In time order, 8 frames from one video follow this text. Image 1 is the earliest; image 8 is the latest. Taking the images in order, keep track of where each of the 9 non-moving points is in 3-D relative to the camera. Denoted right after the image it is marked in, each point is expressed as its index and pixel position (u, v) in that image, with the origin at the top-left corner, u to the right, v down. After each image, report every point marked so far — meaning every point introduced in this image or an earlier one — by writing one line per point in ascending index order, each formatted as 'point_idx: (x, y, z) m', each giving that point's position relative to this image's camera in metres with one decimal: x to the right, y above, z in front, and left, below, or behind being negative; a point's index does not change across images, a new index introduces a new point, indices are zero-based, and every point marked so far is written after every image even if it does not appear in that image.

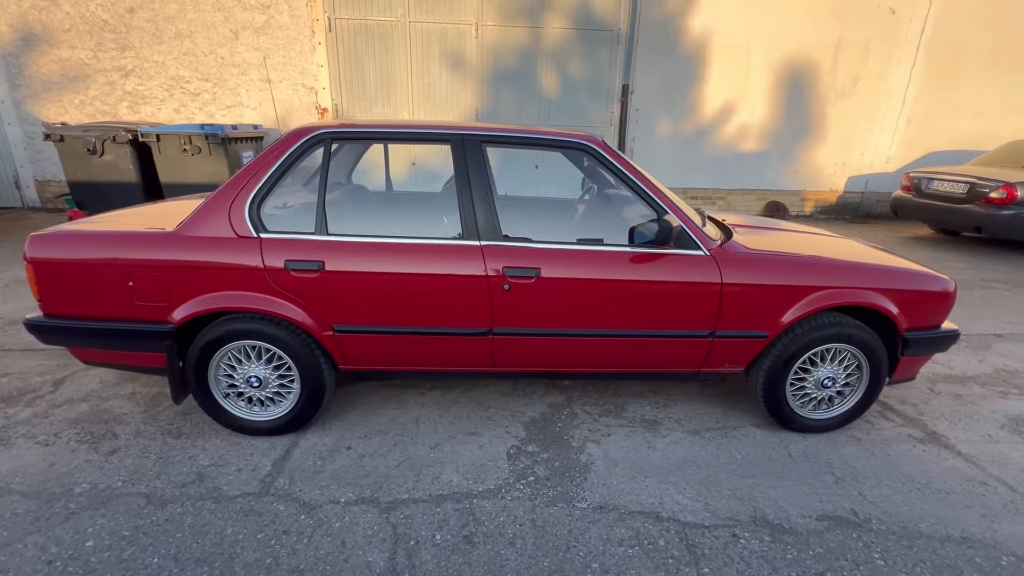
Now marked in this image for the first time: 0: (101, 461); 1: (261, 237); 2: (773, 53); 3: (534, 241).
0: (-2.1, -0.9, +2.4) m
1: (-1.2, +0.3, +2.3) m
2: (+5.0, +4.5, +8.8) m
3: (+0.1, +0.2, +2.4) m
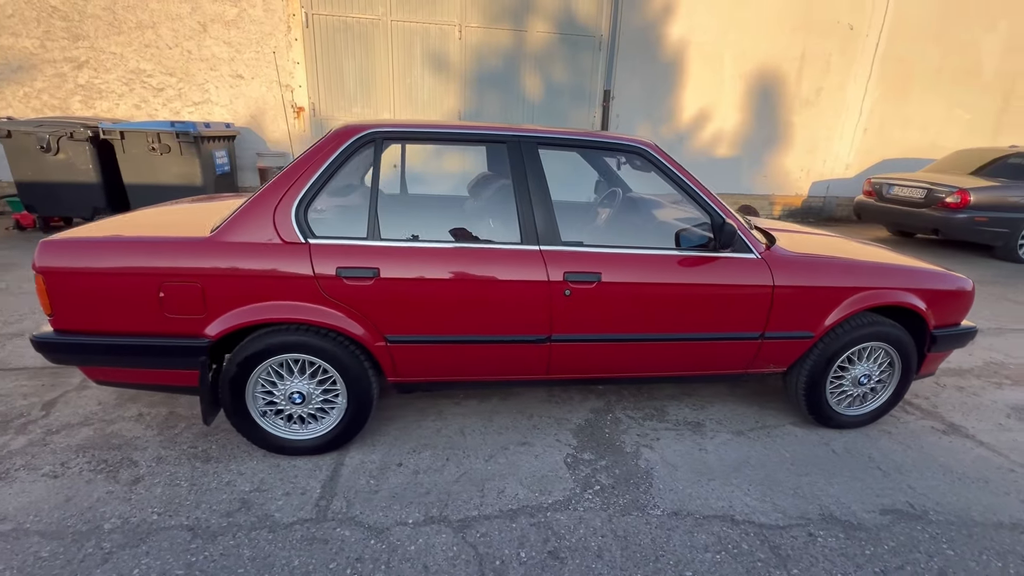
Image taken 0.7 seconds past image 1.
0: (-1.8, -0.9, +2.1) m
1: (-0.9, +0.2, +2.2) m
2: (+4.6, +4.4, +9.2) m
3: (+0.4, +0.2, +2.4) m
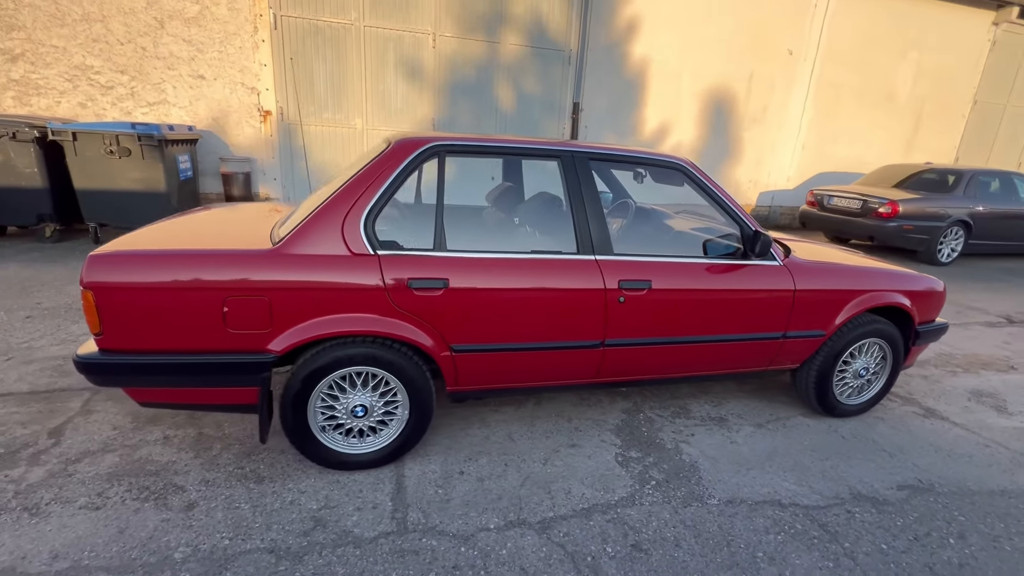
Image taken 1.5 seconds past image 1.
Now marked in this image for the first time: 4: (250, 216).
0: (-1.4, -1.0, +2.0) m
1: (-0.6, +0.2, +2.2) m
2: (+4.0, +4.4, +9.9) m
3: (+0.7, +0.2, +2.6) m
4: (-1.6, +0.4, +2.9) m
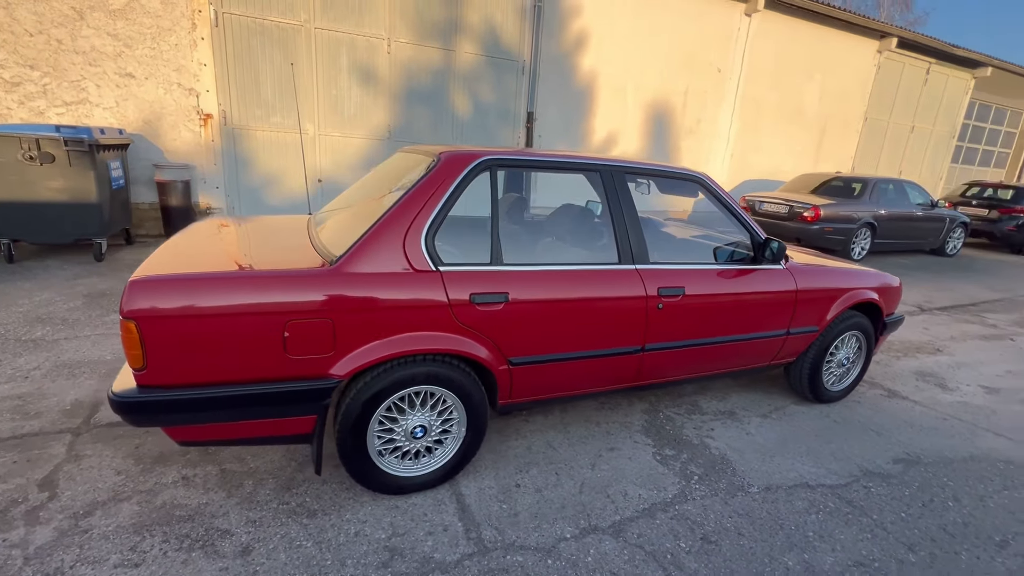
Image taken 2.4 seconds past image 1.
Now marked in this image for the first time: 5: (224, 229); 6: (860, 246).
0: (-1.1, -1.1, +1.9) m
1: (-0.3, +0.1, +2.1) m
2: (+2.9, +4.3, +10.5) m
3: (+0.9, +0.1, +2.7) m
4: (-1.4, +0.3, +2.7) m
5: (-1.8, +0.4, +2.9) m
6: (+7.3, +0.9, +9.8) m
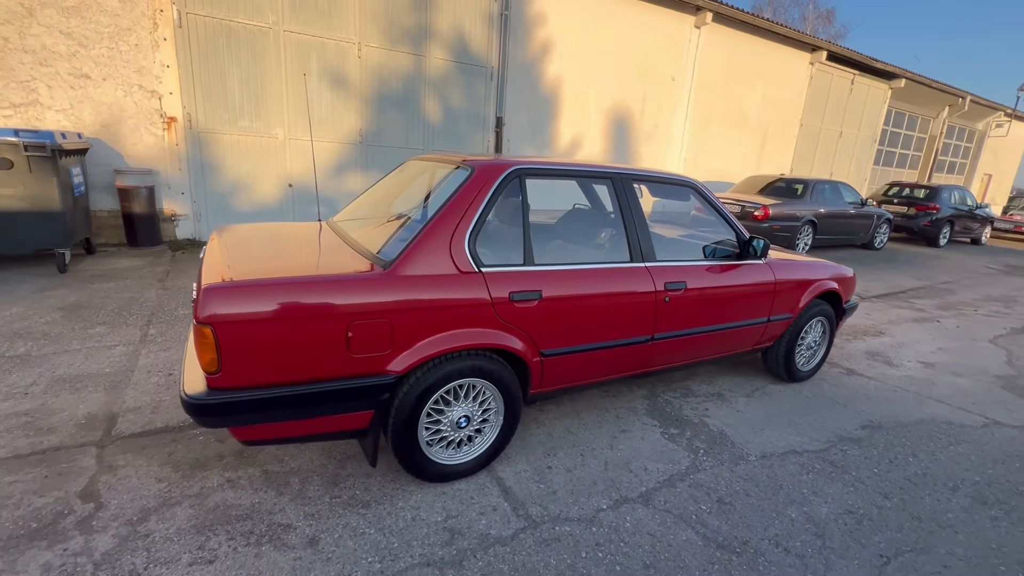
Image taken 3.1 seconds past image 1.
0: (-0.8, -1.1, +2.0) m
1: (-0.1, +0.1, +2.3) m
2: (+2.2, +4.4, +11.0) m
3: (+1.0, +0.2, +3.0) m
4: (-1.3, +0.3, +2.8) m
5: (-1.7, +0.3, +3.0) m
6: (+6.7, +1.1, +10.7) m
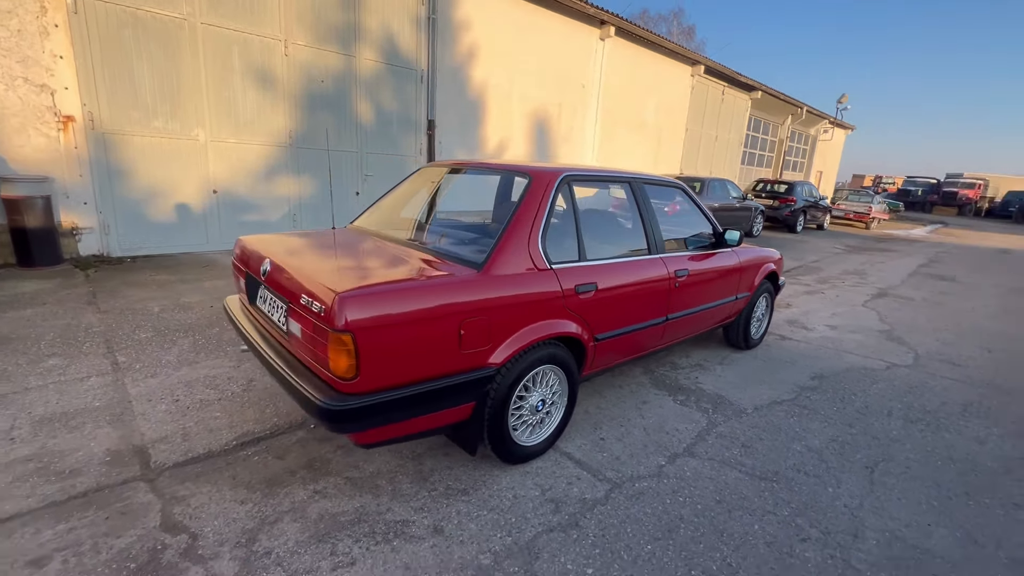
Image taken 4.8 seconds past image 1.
0: (-0.3, -1.1, +2.1) m
1: (+0.2, +0.1, +2.6) m
2: (+0.3, +4.5, +11.5) m
3: (+1.2, +0.3, +3.5) m
4: (-1.0, +0.2, +2.8) m
5: (-1.4, +0.3, +2.9) m
6: (+5.0, +1.5, +12.3) m
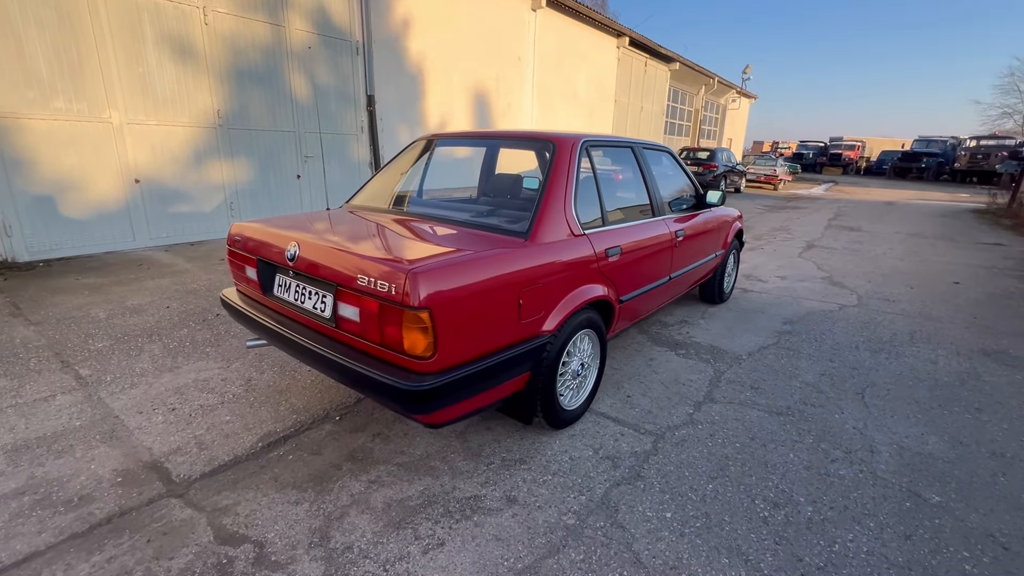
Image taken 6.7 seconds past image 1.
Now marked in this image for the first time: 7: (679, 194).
0: (+0.1, -1.0, +2.1) m
1: (+0.4, +0.3, +2.6) m
2: (-1.1, +5.0, +11.2) m
3: (+1.2, +0.6, +3.7) m
4: (-0.8, +0.3, +2.6) m
5: (-1.3, +0.3, +2.7) m
6: (+3.6, +2.4, +12.8) m
7: (+1.4, +0.8, +4.0) m
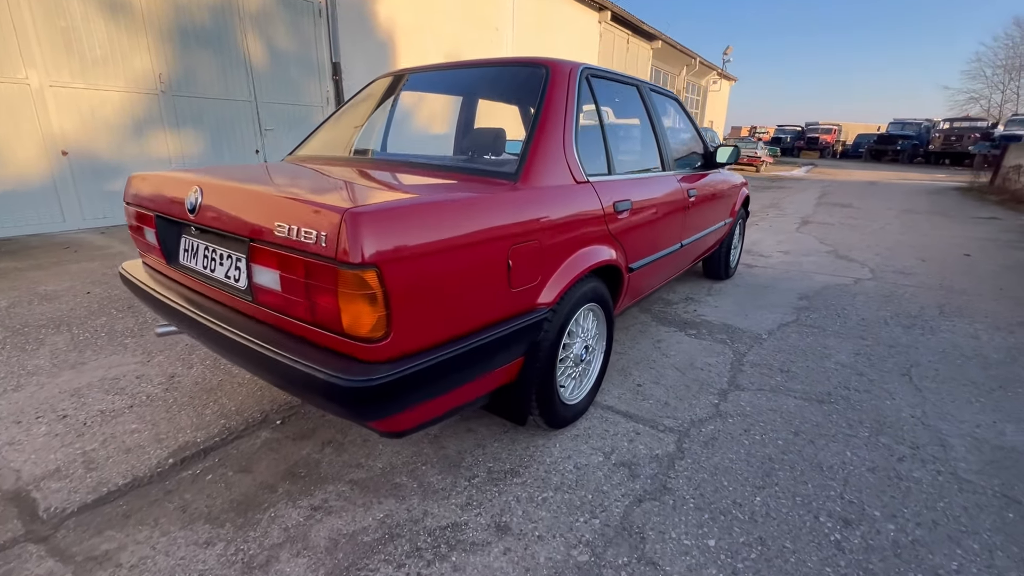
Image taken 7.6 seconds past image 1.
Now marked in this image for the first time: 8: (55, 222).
0: (0.0, -0.9, +1.6) m
1: (+0.3, +0.5, +2.0) m
2: (-1.6, +5.4, +10.5) m
3: (+1.1, +0.8, +3.1) m
4: (-0.9, +0.5, +2.0) m
5: (-1.3, +0.5, +2.0) m
6: (+3.1, +2.9, +12.3) m
7: (+1.3, +1.0, +3.5) m
8: (-5.6, +0.8, +5.7) m
